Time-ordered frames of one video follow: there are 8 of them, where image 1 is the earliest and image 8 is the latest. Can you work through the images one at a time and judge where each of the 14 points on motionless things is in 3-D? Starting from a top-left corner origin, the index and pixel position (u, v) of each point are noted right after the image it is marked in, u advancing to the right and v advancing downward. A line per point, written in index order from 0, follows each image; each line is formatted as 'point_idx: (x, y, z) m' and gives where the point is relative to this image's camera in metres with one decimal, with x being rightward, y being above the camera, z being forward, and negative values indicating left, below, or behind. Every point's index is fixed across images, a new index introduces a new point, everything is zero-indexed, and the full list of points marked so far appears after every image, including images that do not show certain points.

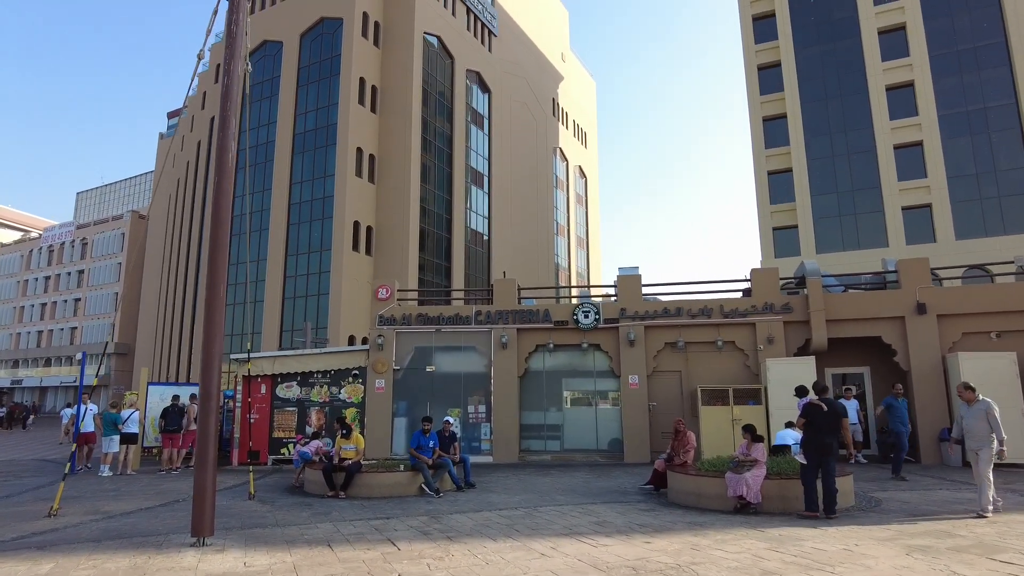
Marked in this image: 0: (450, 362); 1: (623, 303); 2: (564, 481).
0: (-1.6, -1.9, +16.8) m
1: (+2.8, -0.4, +16.6) m
2: (+1.0, -3.6, +12.2) m
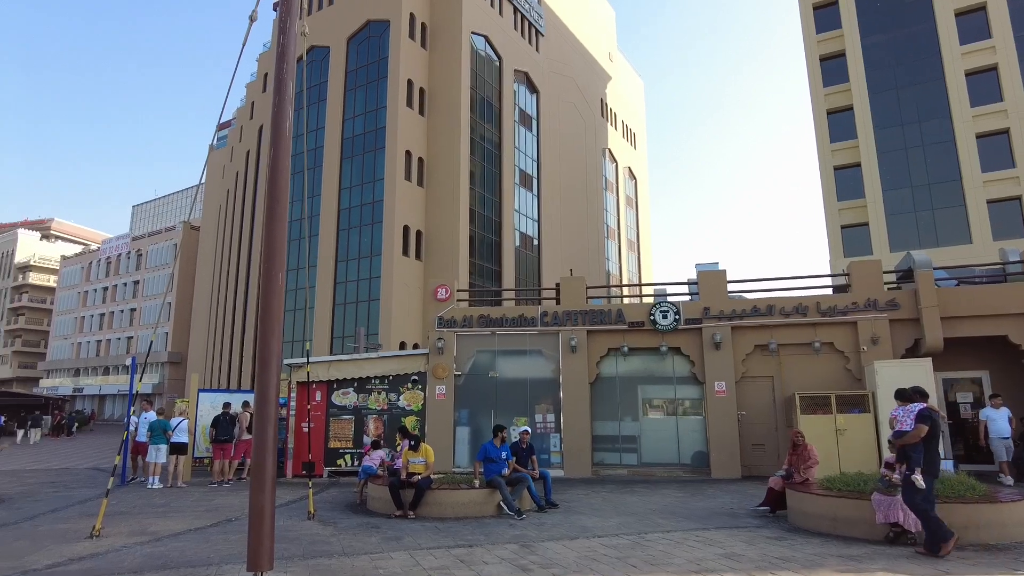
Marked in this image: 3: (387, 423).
0: (0.0, -1.9, +15.5) m
1: (+4.4, -0.3, +15.1) m
2: (+2.3, -3.5, +10.8) m
3: (-2.8, -3.1, +15.0) m
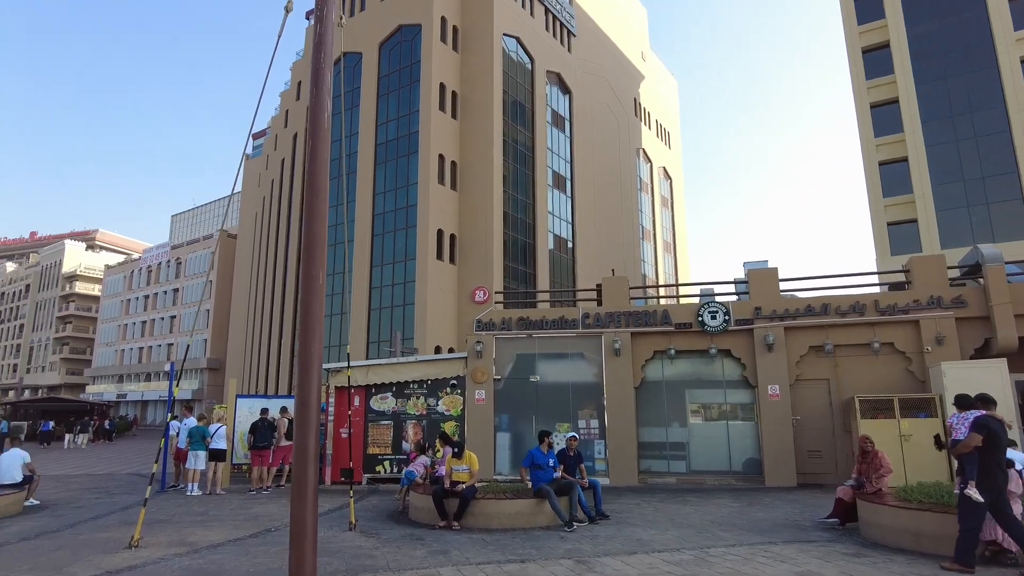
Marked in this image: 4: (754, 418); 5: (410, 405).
0: (+1.0, -1.9, +15.1) m
1: (+5.3, -0.3, +14.4) m
2: (+3.1, -3.4, +10.2) m
3: (-1.9, -3.1, +14.7) m
4: (+5.2, -2.8, +14.3) m
5: (-2.3, -2.6, +14.8) m
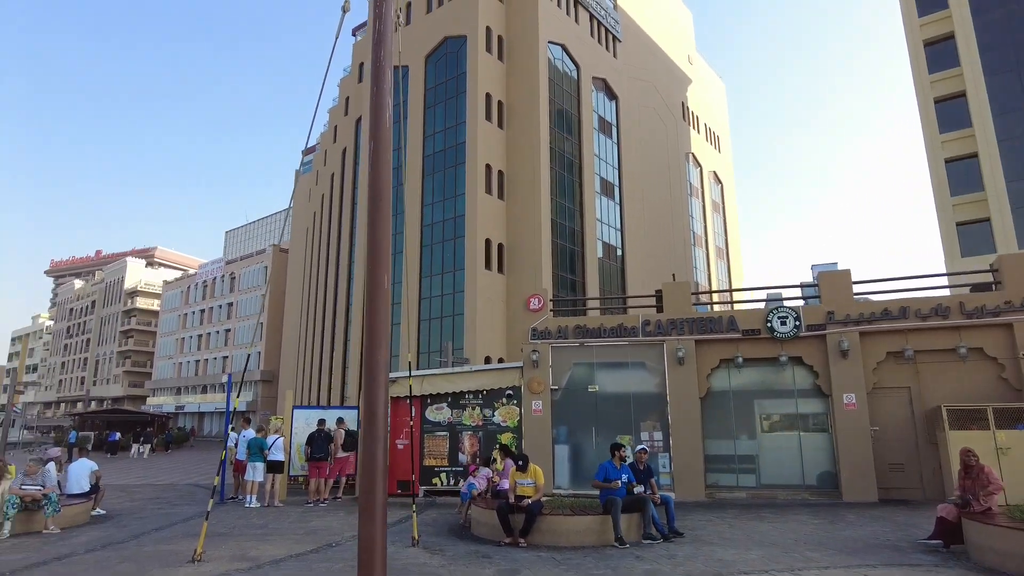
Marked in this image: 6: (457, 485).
0: (+2.2, -2.0, +14.6) m
1: (+6.5, -0.3, +13.6) m
2: (+4.0, -3.5, +9.6) m
3: (-0.6, -3.3, +14.3) m
4: (+6.4, -2.9, +13.5) m
5: (-1.0, -2.8, +14.5) m
6: (-1.2, -4.2, +14.3) m
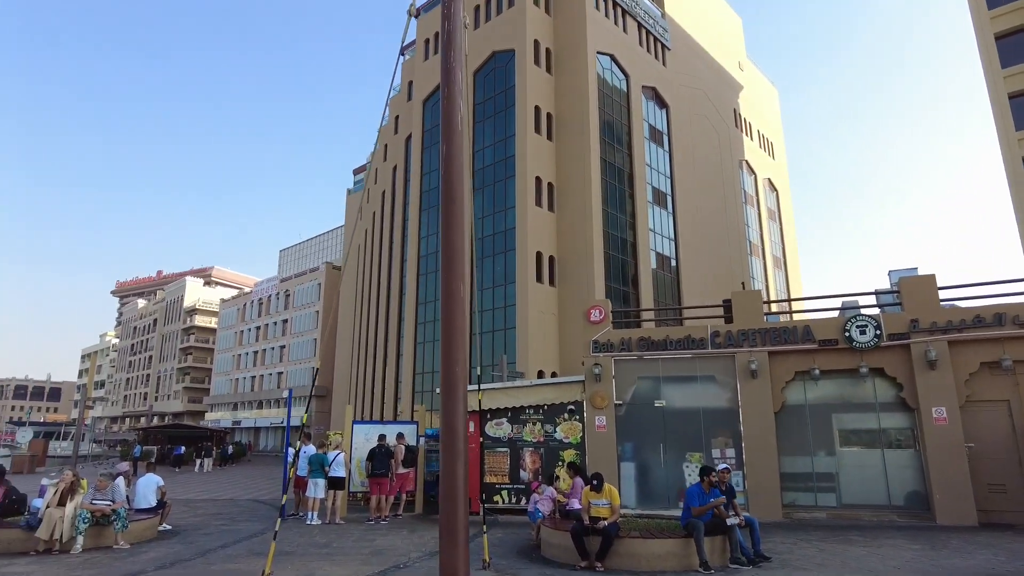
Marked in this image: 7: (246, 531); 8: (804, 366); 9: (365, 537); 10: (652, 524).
0: (+3.5, -2.3, +14.0) m
1: (+7.7, -0.5, +12.8) m
2: (+5.0, -3.5, +8.8) m
3: (+0.7, -3.5, +13.9) m
4: (+7.6, -3.0, +12.6) m
5: (+0.3, -3.0, +14.1) m
6: (+0.2, -4.5, +13.9) m
7: (-4.8, -4.4, +11.9) m
8: (+5.9, -1.6, +13.4) m
9: (-2.4, -4.1, +11.1) m
10: (+1.9, -3.2, +9.0) m
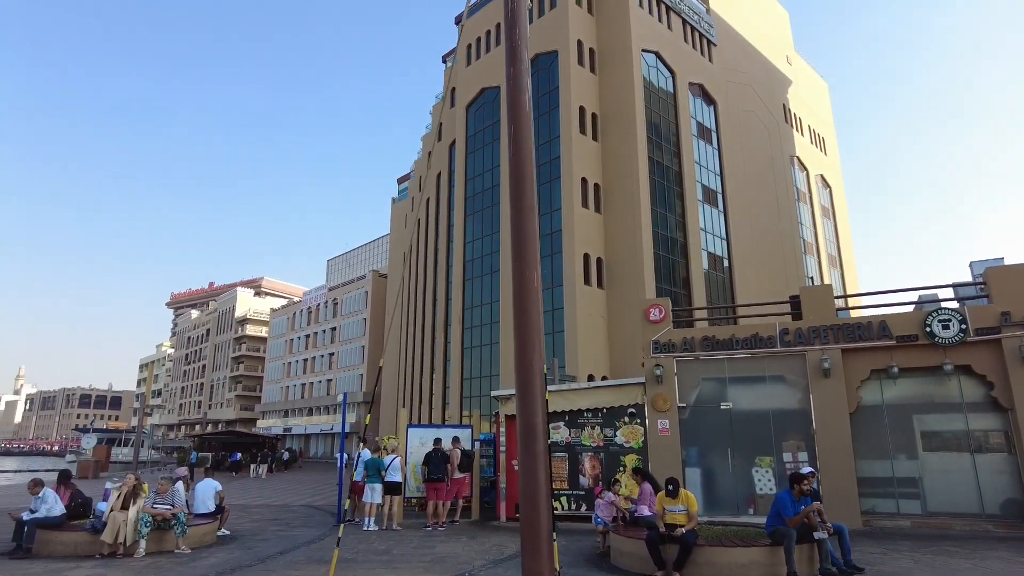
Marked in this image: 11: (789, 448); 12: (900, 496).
0: (+4.7, -2.2, +13.3) m
1: (+8.8, -0.3, +11.9) m
2: (+5.9, -3.4, +8.1) m
3: (+1.9, -3.5, +13.4) m
4: (+8.7, -2.8, +11.7) m
5: (+1.5, -3.0, +13.6) m
6: (+1.4, -4.4, +13.4) m
7: (-3.7, -4.4, +11.7) m
8: (+7.0, -1.4, +12.6) m
9: (-1.4, -4.1, +10.8) m
10: (+2.7, -3.1, +8.4) m
11: (+5.3, -3.1, +12.8) m
12: (+7.1, -3.8, +12.2) m
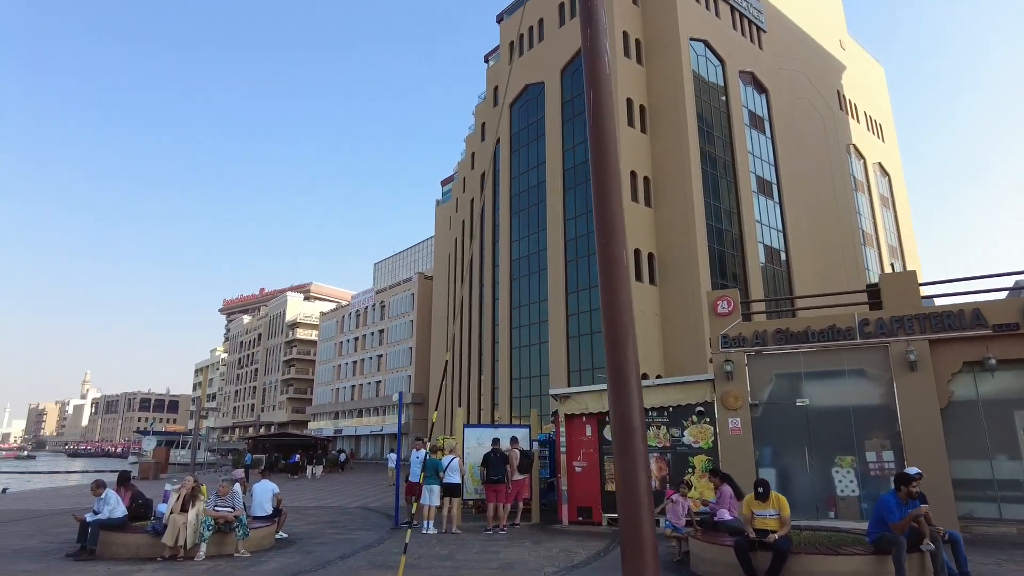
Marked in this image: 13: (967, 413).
0: (+5.9, -2.0, +12.4) m
1: (+9.8, 0.0, +10.8) m
2: (+6.7, -3.1, +7.1) m
3: (+3.1, -3.3, +12.7) m
4: (+9.8, -2.5, +10.5) m
5: (+2.7, -2.8, +13.0) m
6: (+2.6, -4.3, +12.7) m
7: (-2.6, -4.3, +11.4) m
8: (+8.1, -1.2, +11.6) m
9: (-0.4, -4.0, +10.3) m
10: (+3.6, -2.9, +7.7) m
11: (+6.4, -2.8, +11.9) m
12: (+8.2, -3.5, +11.1) m
13: (+8.0, -2.2, +11.6) m
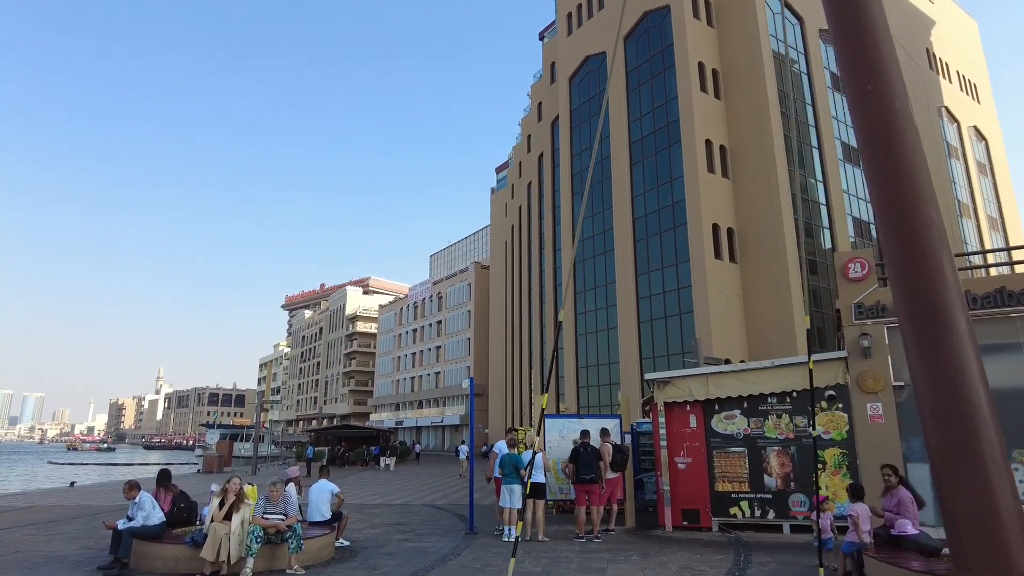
0: (+7.3, -1.3, +10.0) m
1: (+11.0, +0.8, +8.0) m
2: (+7.7, -2.5, +4.7) m
3: (+4.6, -2.7, +10.6) m
4: (+11.1, -1.8, +7.8) m
5: (+4.2, -2.2, +10.8) m
6: (+4.1, -3.7, +10.6) m
7: (-1.1, -3.8, +9.7) m
8: (+9.4, -0.4, +9.0) m
9: (+1.0, -3.5, +8.4) m
10: (+4.7, -2.3, +5.5) m
11: (+7.8, -2.1, +9.4) m
12: (+9.6, -2.8, +8.6) m
13: (+9.3, -1.5, +9.1) m
